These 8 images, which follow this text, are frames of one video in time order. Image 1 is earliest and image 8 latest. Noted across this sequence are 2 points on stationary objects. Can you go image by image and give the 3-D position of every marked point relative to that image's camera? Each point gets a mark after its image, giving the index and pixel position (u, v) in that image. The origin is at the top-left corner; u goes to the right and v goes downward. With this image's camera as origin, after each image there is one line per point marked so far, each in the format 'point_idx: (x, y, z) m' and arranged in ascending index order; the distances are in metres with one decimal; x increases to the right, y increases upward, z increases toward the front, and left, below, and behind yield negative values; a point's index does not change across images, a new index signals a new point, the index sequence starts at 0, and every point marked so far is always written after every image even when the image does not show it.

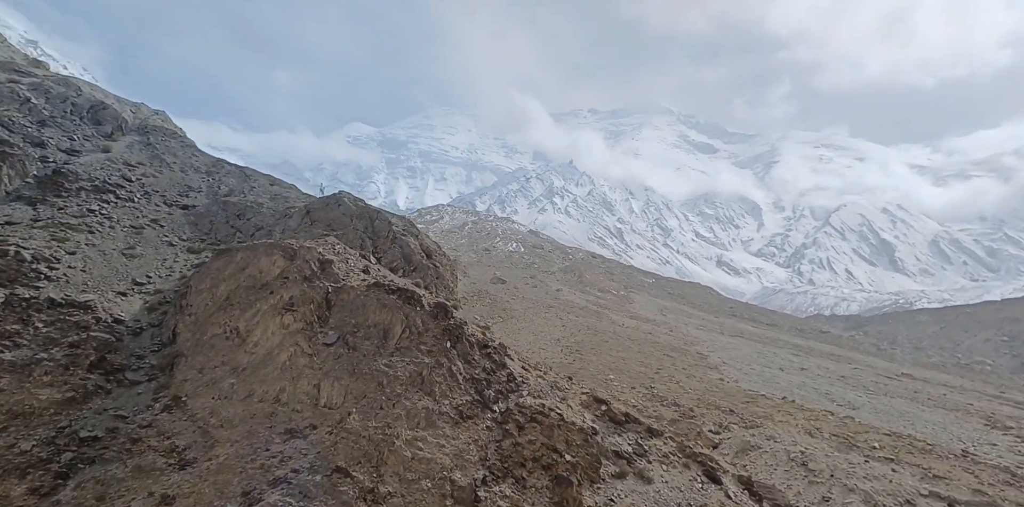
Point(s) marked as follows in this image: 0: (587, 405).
0: (+0.9, -2.0, +8.1) m
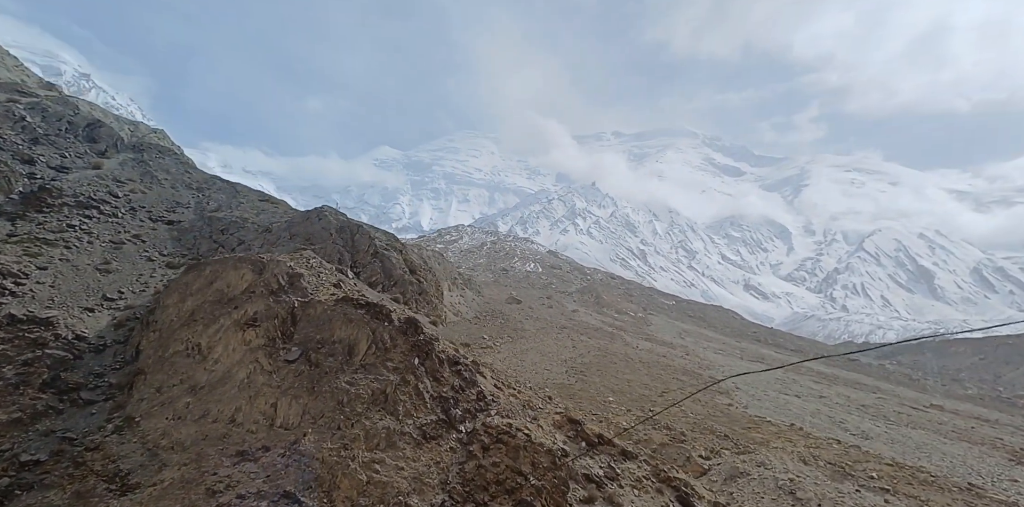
0: (+0.5, -2.2, +7.8) m
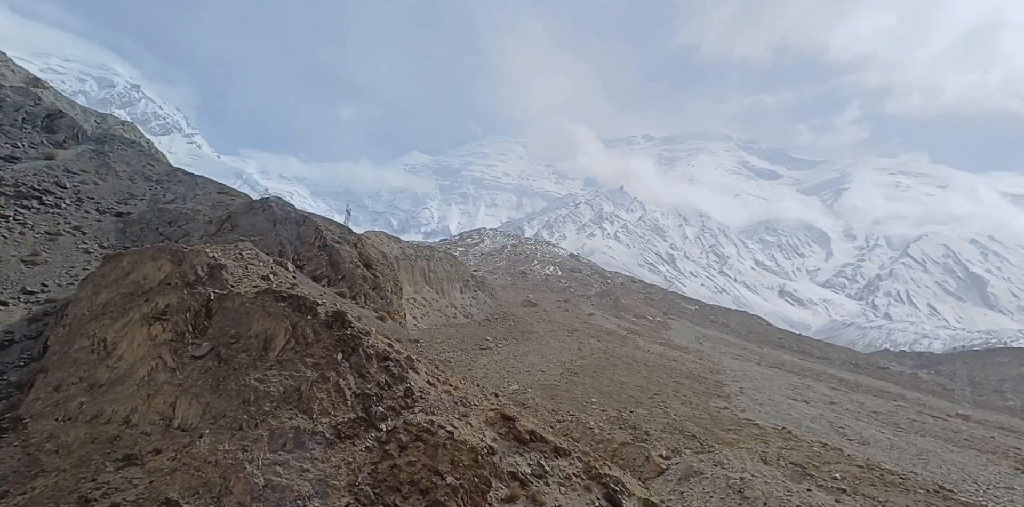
0: (-0.2, -2.0, +7.3) m
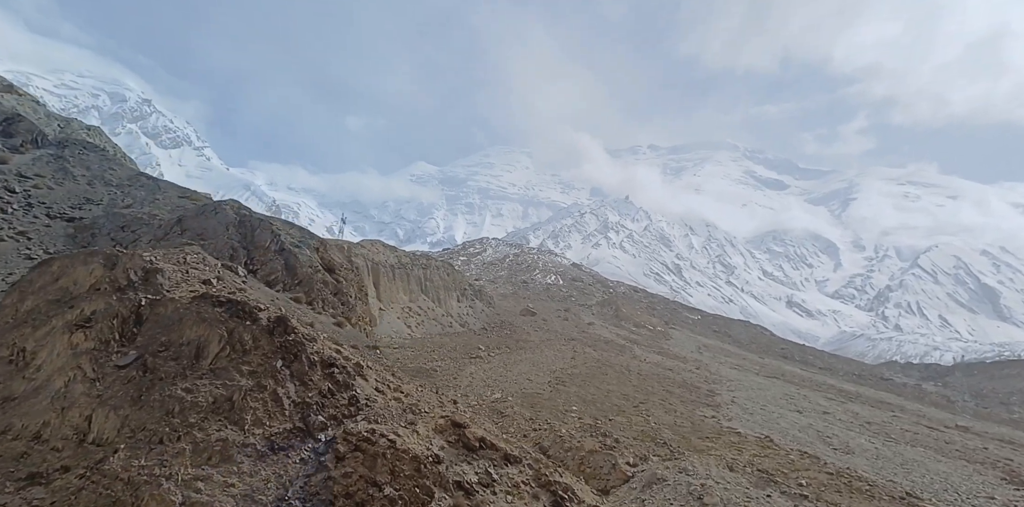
0: (-0.8, -2.1, +6.9) m
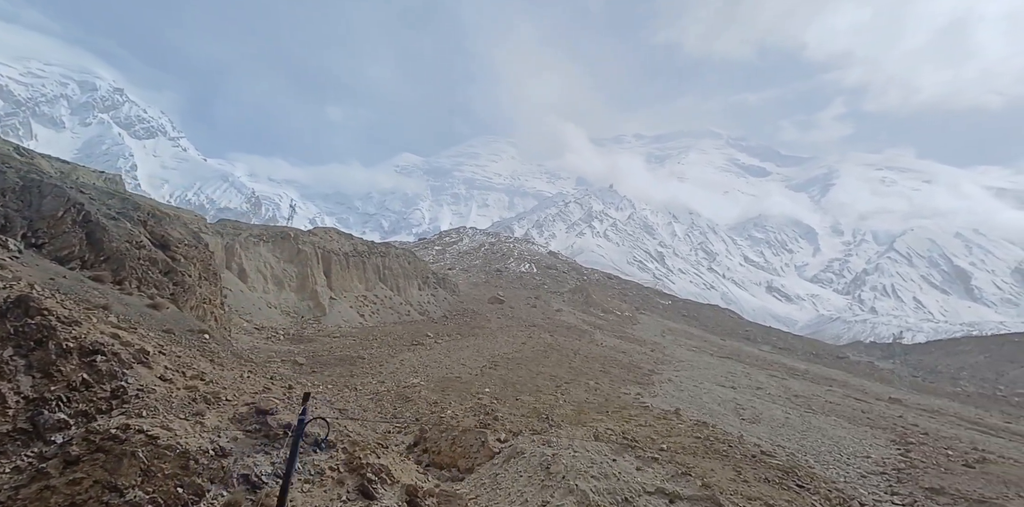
0: (-2.8, -1.7, +6.2) m
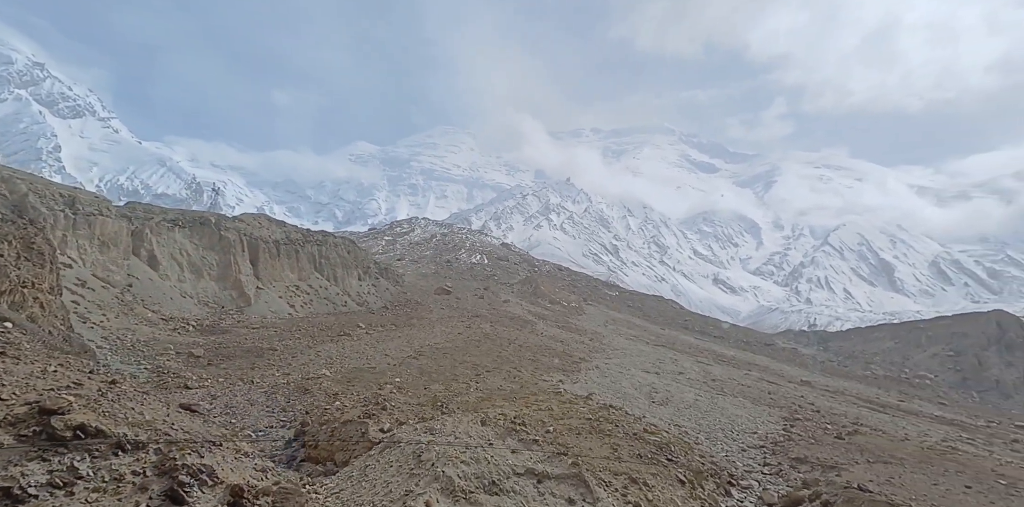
0: (-4.2, -1.4, +5.8) m
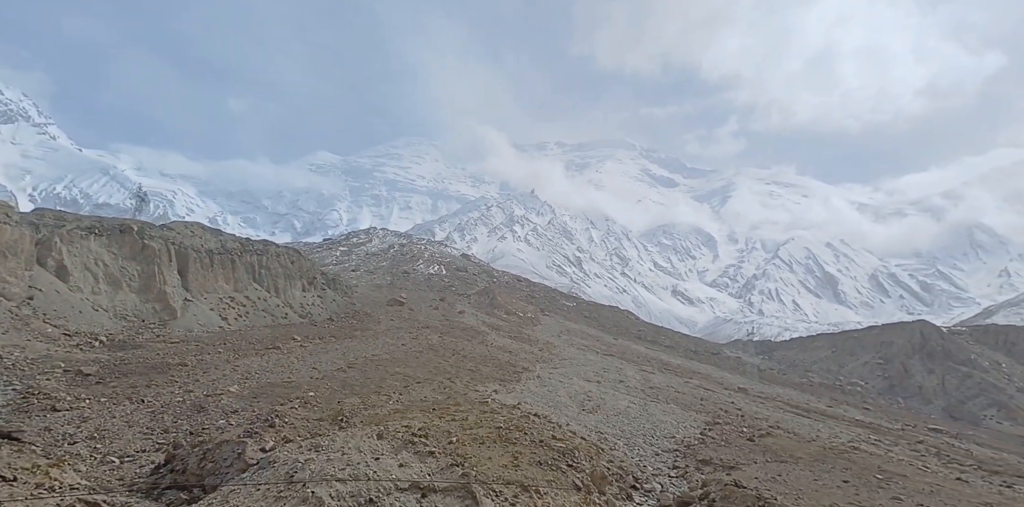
0: (-5.4, -1.4, +5.0) m
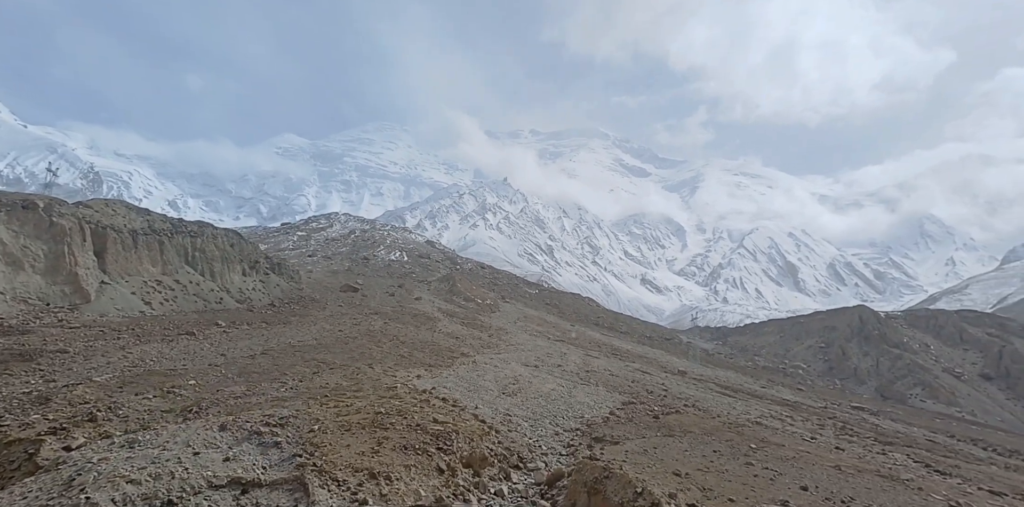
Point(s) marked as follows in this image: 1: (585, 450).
0: (-6.8, -1.1, +3.7) m
1: (+1.2, -3.4, +9.8) m
